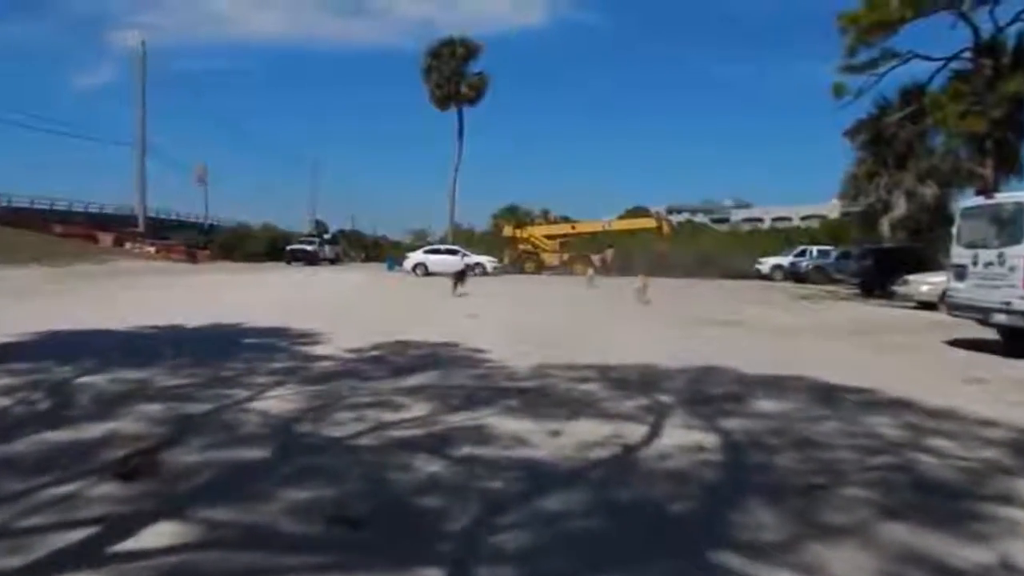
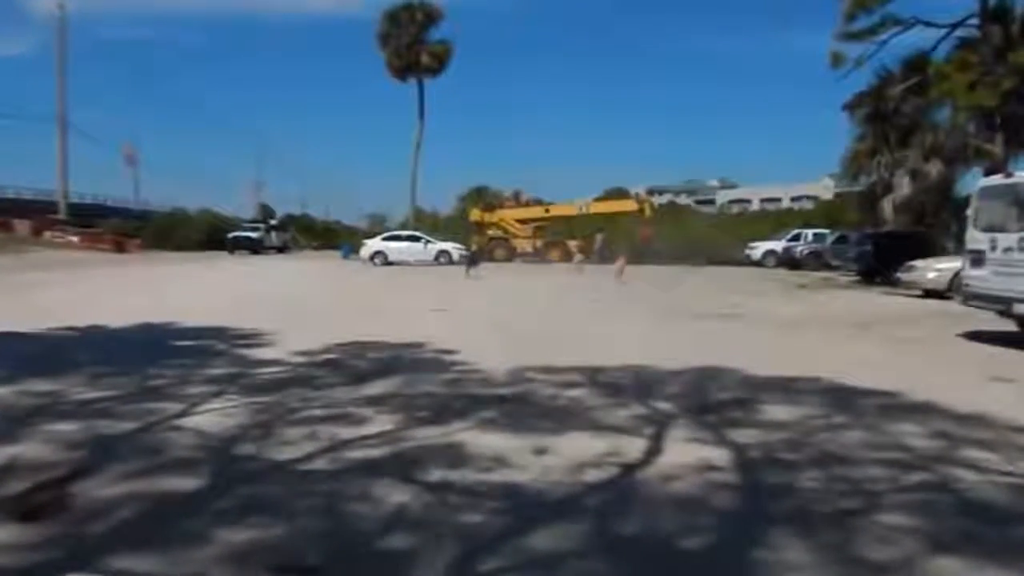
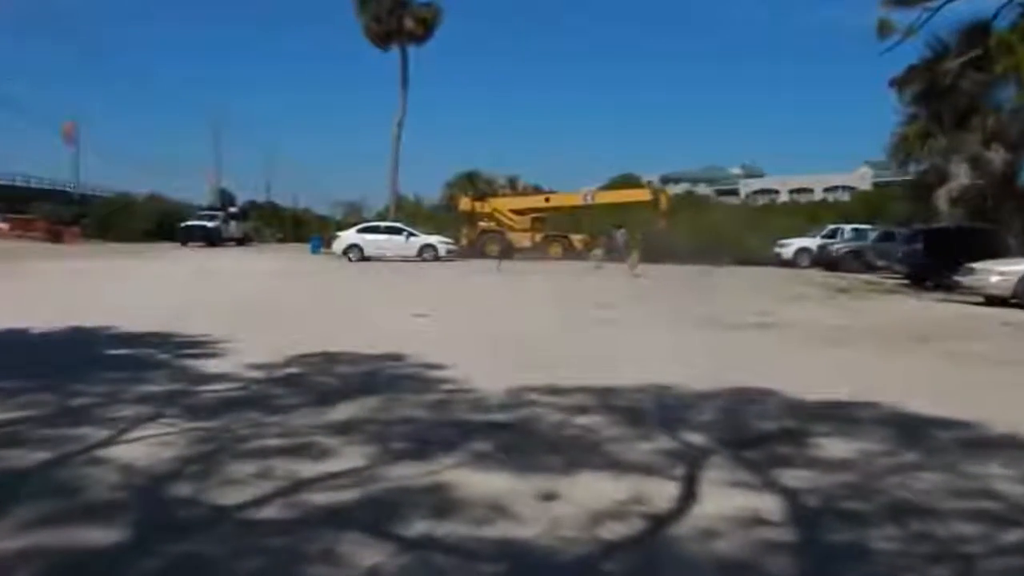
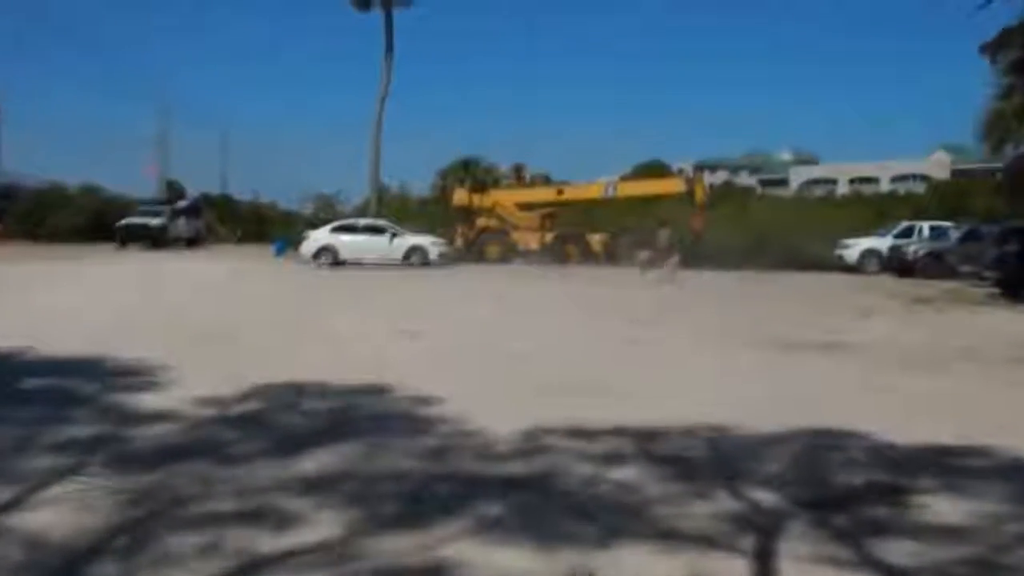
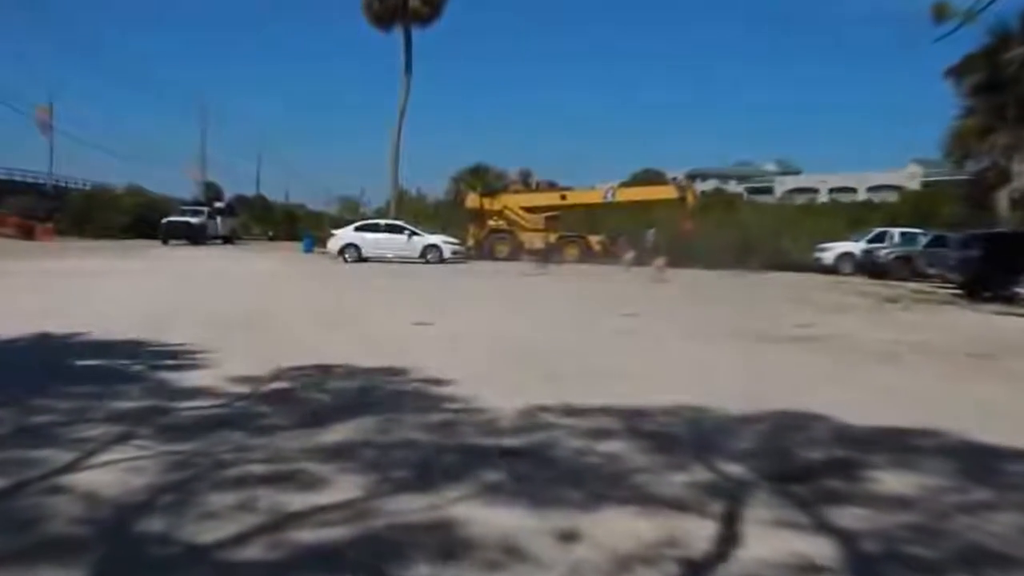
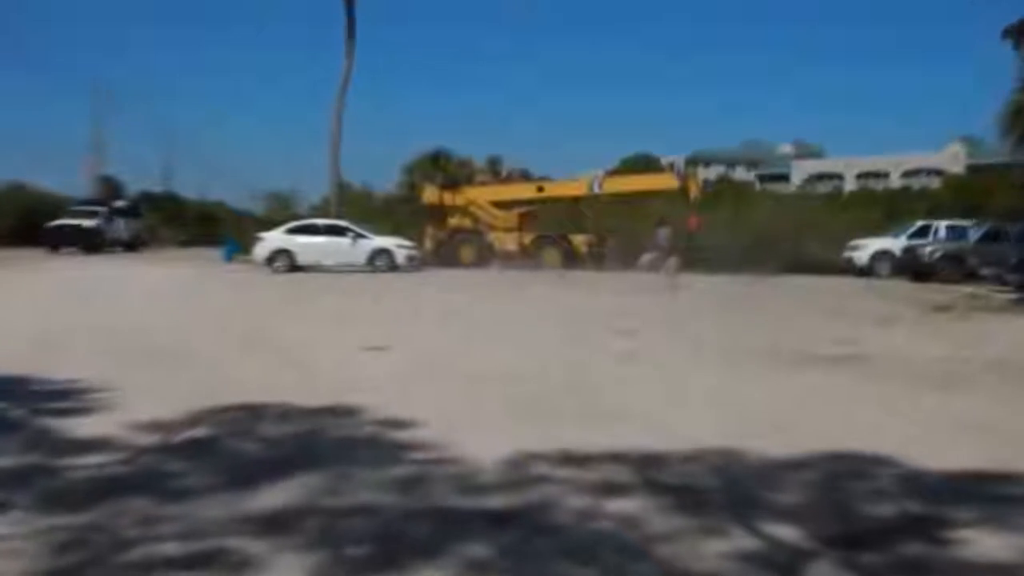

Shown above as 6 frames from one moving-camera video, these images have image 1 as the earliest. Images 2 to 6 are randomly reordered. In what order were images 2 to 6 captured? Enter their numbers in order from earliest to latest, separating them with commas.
2, 3, 5, 4, 6
